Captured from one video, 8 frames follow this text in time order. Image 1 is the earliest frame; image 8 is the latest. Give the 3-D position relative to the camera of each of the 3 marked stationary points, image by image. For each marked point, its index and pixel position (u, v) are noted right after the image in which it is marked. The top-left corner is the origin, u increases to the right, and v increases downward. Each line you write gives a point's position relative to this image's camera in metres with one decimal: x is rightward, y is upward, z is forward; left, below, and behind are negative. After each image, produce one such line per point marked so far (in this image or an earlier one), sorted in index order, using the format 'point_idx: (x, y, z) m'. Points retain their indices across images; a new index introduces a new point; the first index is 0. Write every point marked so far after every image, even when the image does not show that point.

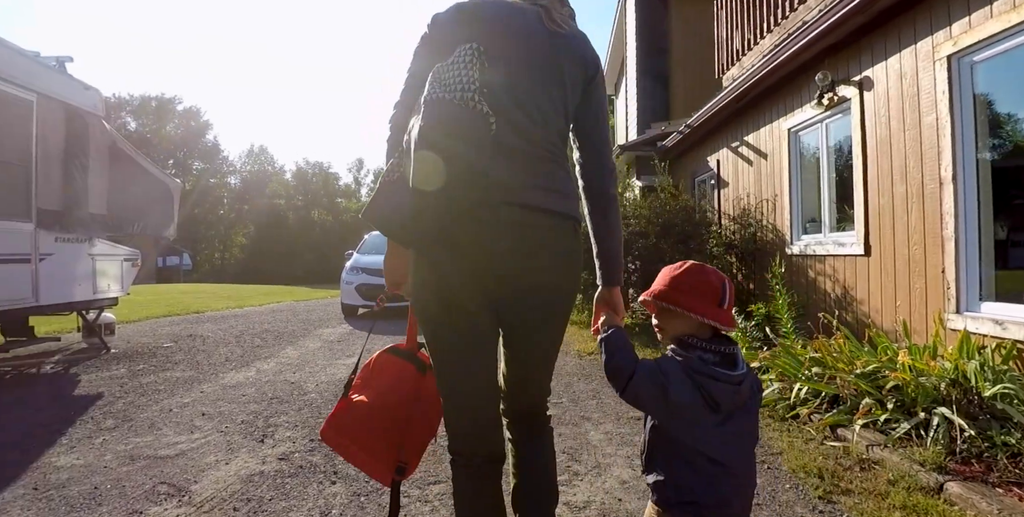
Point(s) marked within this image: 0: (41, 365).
0: (-5.4, -1.2, +5.7) m
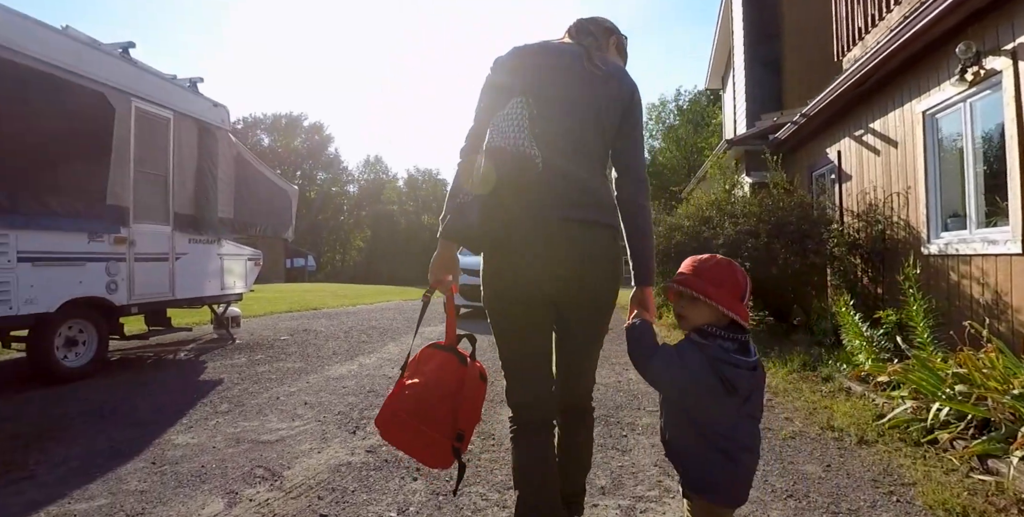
0: (-4.3, -1.2, +6.4) m
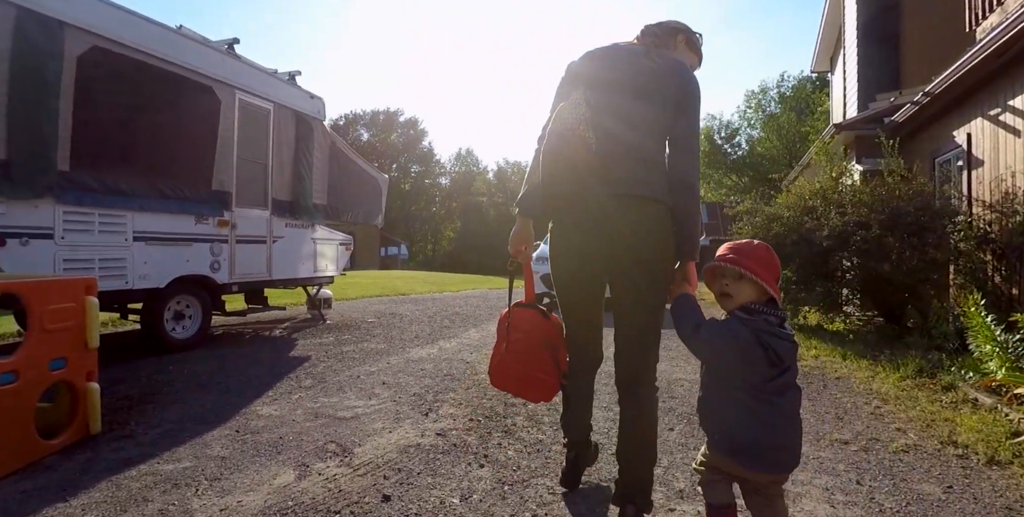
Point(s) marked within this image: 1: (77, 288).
0: (-3.3, -1.0, +6.8) m
1: (-2.8, -0.2, +3.2) m
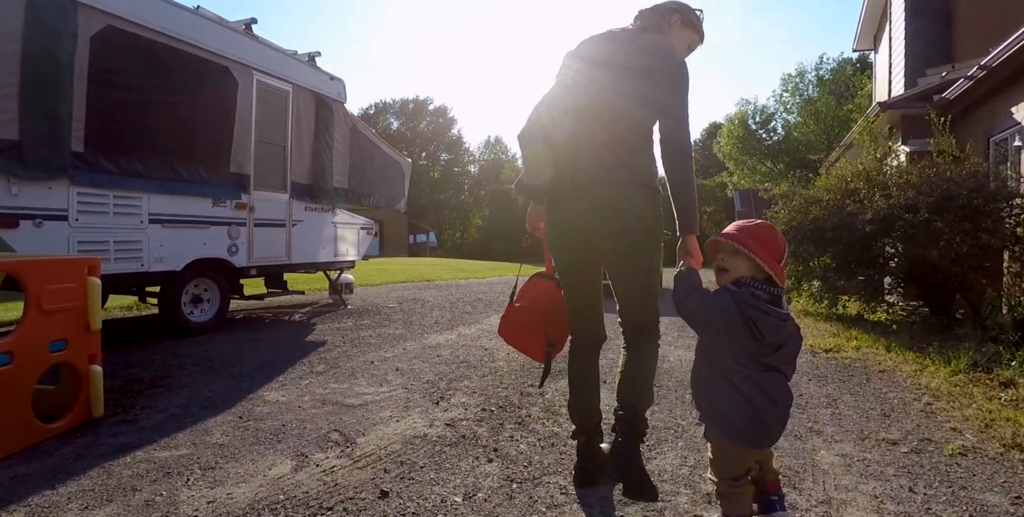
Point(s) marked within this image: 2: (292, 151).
0: (-3.0, -0.8, +6.8) m
1: (-2.7, -0.1, +3.1) m
2: (-2.9, +1.4, +6.4) m
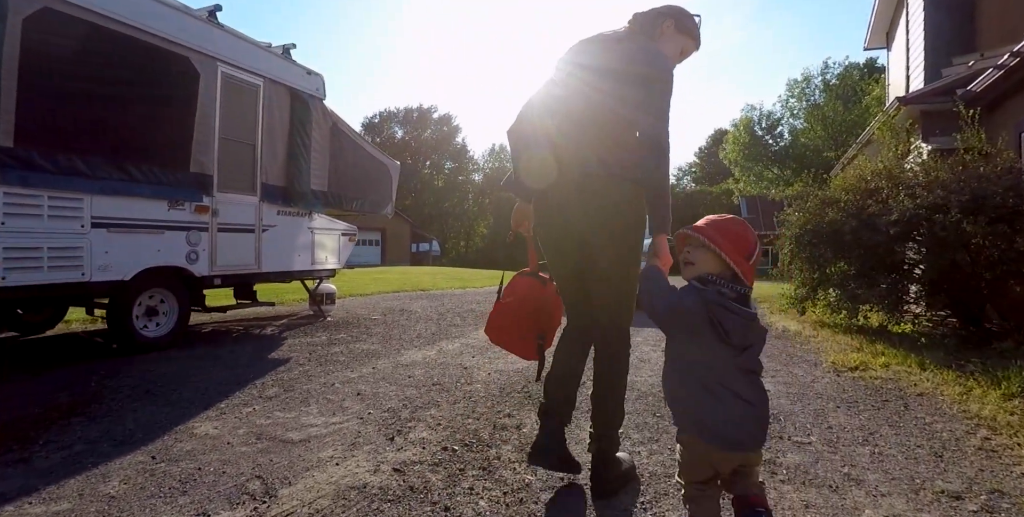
0: (-3.1, -0.9, +6.3) m
1: (-2.9, -0.1, +2.6) m
2: (-3.0, +1.3, +5.9) m
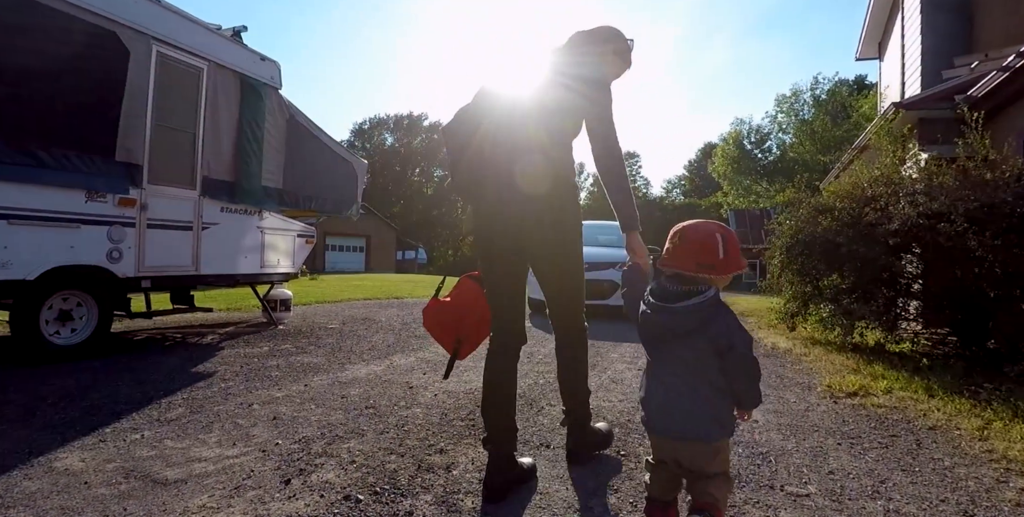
0: (-3.5, -0.9, +5.7) m
1: (-3.2, 0.0, +2.0) m
2: (-3.3, +1.3, +5.4) m
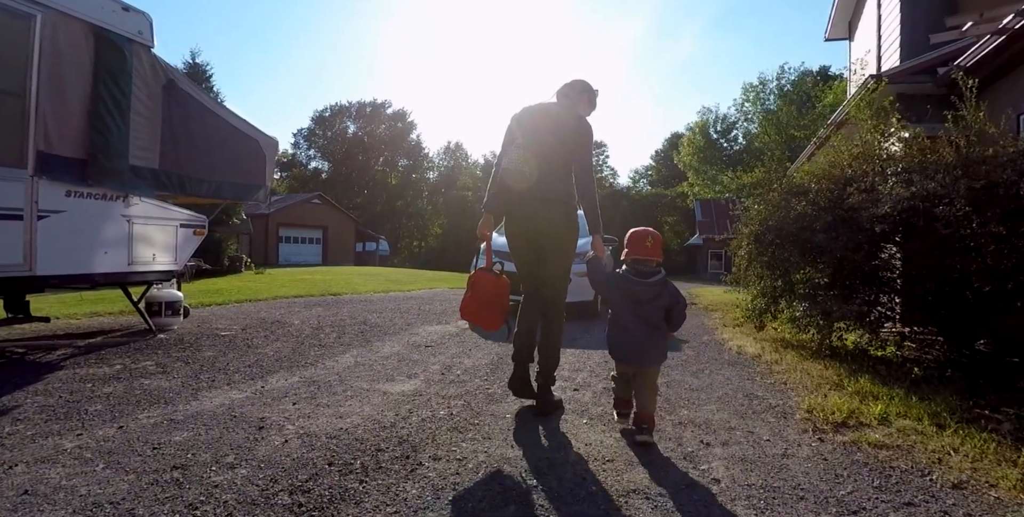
0: (-4.2, -0.8, +4.6) m
1: (-3.7, -0.1, +0.9) m
2: (-4.0, +1.3, +4.3) m
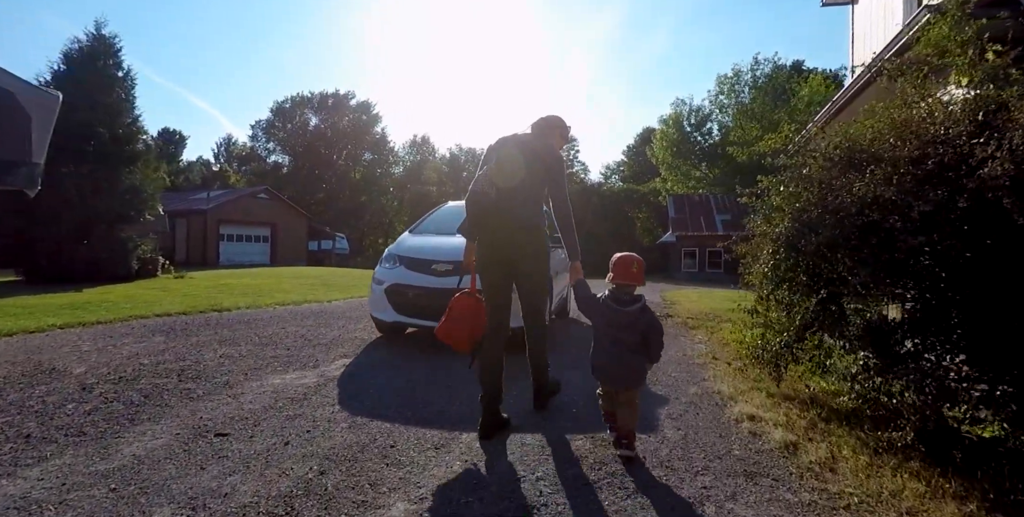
0: (-5.0, -1.0, +2.4) m
1: (-4.3, -0.2, -1.2) m
2: (-4.8, +1.2, +2.1) m
